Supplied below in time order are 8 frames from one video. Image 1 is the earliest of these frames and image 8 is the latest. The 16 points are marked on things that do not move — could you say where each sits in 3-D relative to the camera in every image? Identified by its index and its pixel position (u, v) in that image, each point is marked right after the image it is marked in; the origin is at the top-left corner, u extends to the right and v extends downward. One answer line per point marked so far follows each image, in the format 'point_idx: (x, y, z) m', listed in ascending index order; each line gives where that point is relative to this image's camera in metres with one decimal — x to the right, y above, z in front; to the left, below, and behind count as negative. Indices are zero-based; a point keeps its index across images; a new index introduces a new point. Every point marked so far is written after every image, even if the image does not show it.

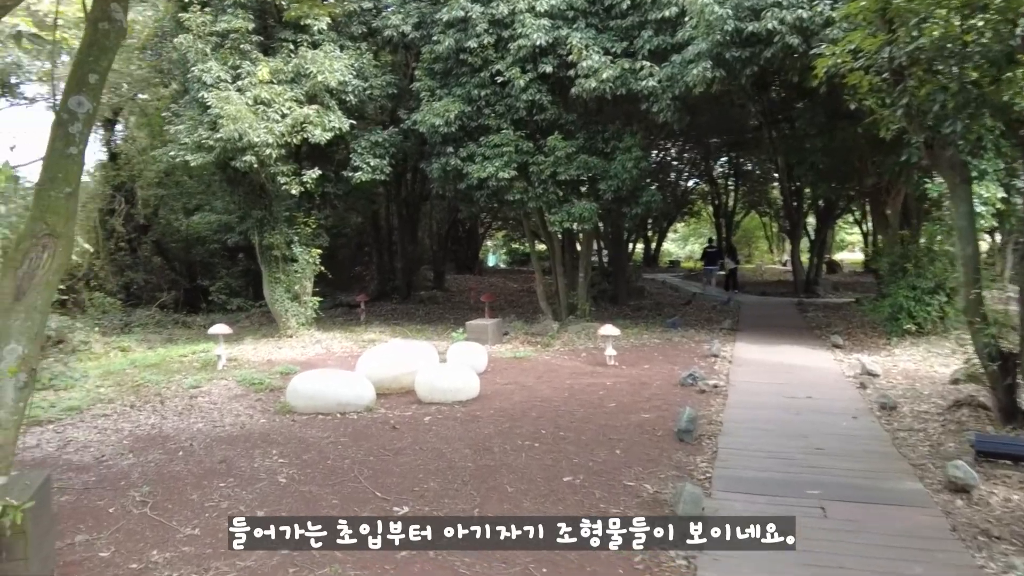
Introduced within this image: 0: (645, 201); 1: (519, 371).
0: (+1.7, +1.1, +10.9) m
1: (+0.1, -0.9, +8.8) m
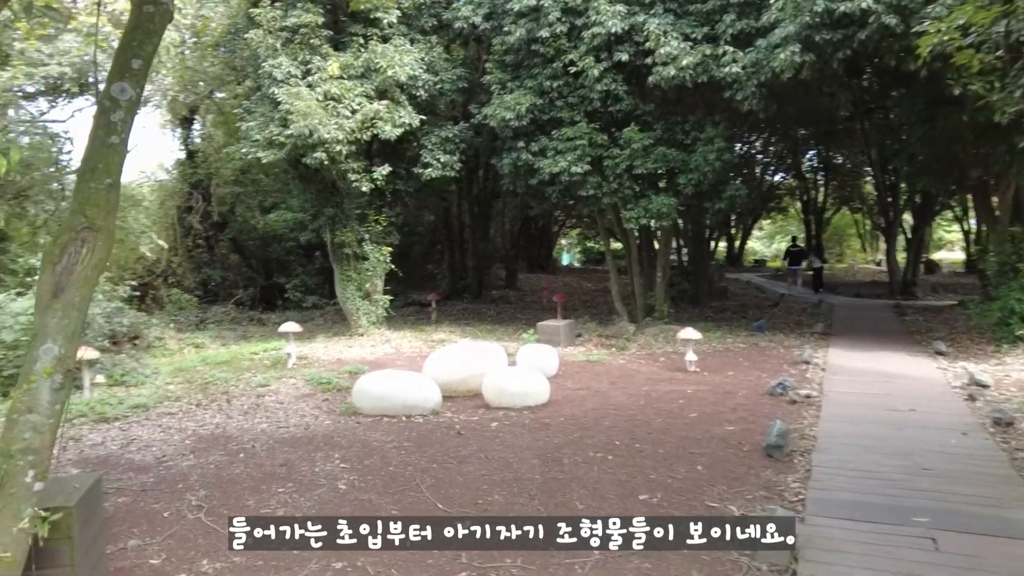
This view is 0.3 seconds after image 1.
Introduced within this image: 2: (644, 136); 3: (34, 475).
0: (+2.5, +1.1, +10.4) m
1: (+0.8, -0.8, +8.4) m
2: (+1.5, +1.8, +10.3) m
3: (-1.4, -0.6, +2.6) m
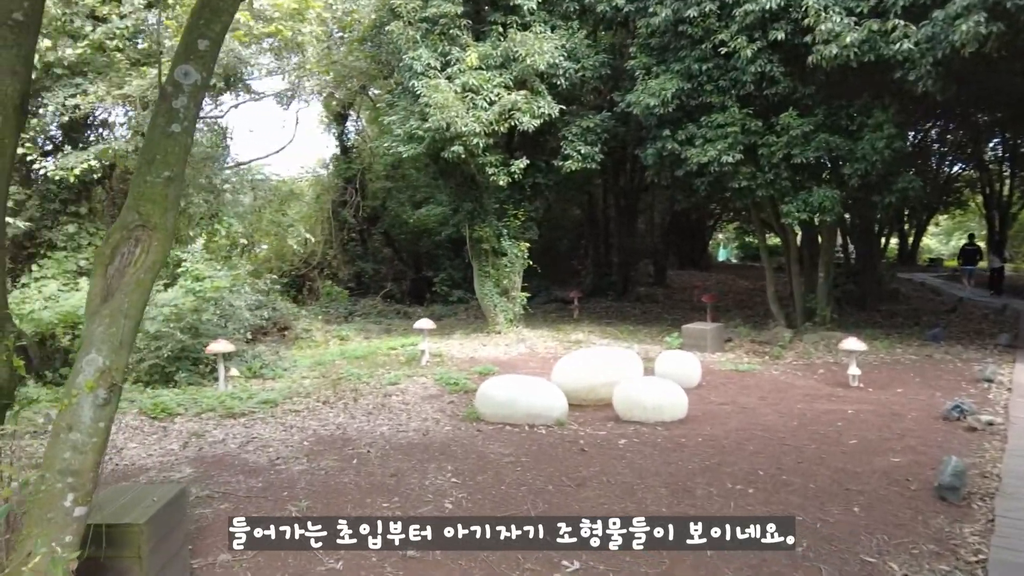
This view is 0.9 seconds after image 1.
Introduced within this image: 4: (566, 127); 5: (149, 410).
0: (+4.1, +1.0, +9.4) m
1: (+2.0, -0.9, +7.7) m
2: (+3.1, +1.8, +9.4) m
3: (-1.2, -0.6, +2.4) m
4: (+0.7, +2.0, +10.9) m
5: (-2.8, -0.9, +6.7) m
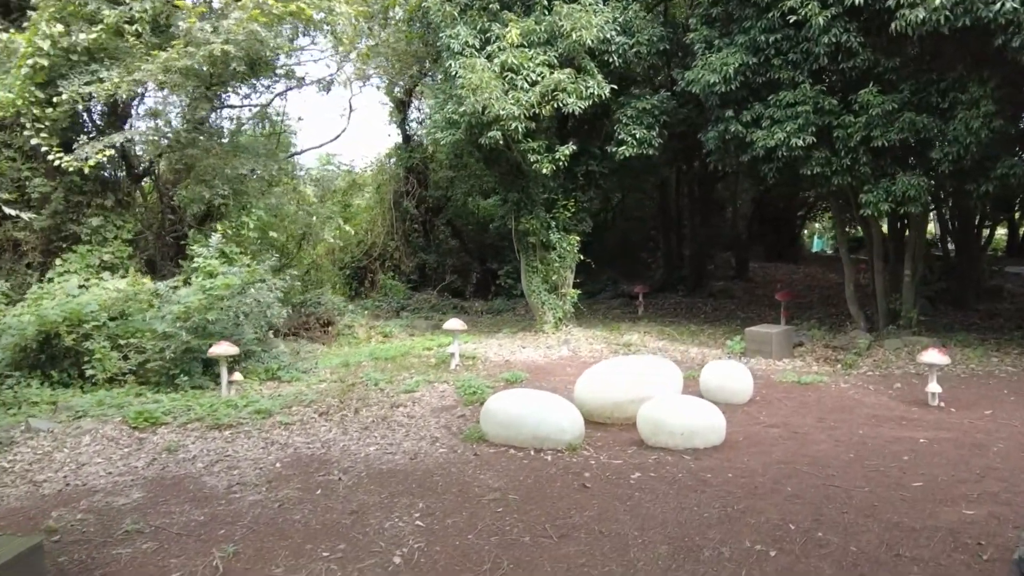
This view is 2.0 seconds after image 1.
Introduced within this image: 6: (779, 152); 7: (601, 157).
0: (+4.5, +1.0, +8.0) m
1: (+2.1, -0.9, +6.7) m
2: (+3.5, +1.8, +8.2) m
3: (-1.6, -0.6, +1.7) m
4: (+1.2, +2.0, +10.0) m
5: (-2.7, -0.9, +6.2) m
6: (+2.6, +1.3, +8.7) m
7: (+1.1, +1.6, +10.6) m
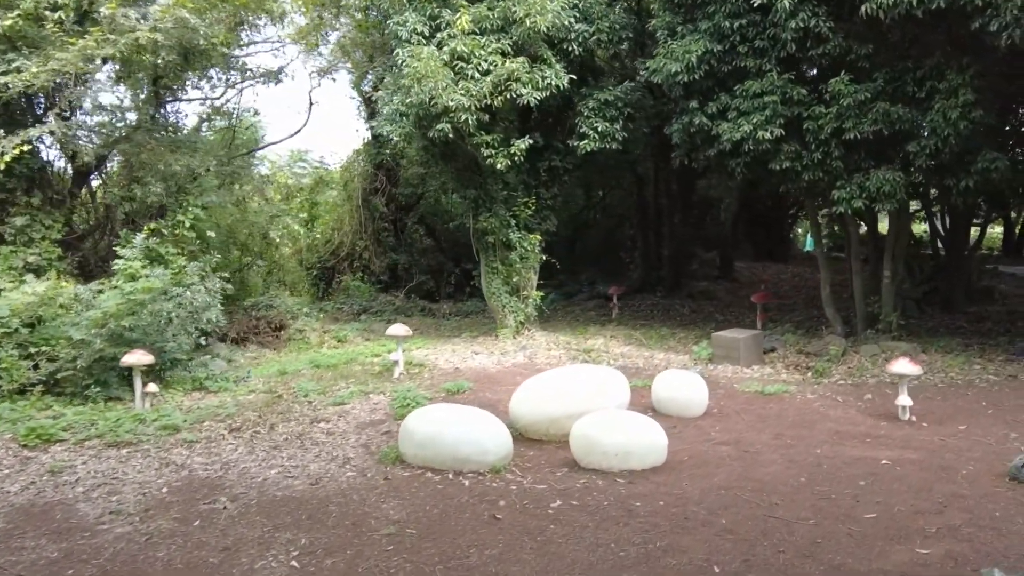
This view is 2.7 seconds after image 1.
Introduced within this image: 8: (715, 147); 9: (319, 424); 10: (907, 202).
0: (+4.0, +1.0, +7.5) m
1: (+1.7, -0.9, +6.1) m
2: (+3.0, +1.7, +7.7) m
3: (-2.0, -0.7, +1.2) m
4: (+0.7, +2.0, +9.5) m
5: (-3.1, -0.9, +5.6) m
6: (+2.2, +1.3, +8.2) m
7: (+0.6, +1.6, +10.1) m
8: (+2.0, +1.4, +8.6) m
9: (-1.3, -0.9, +6.0) m
10: (+3.7, +0.8, +8.4) m
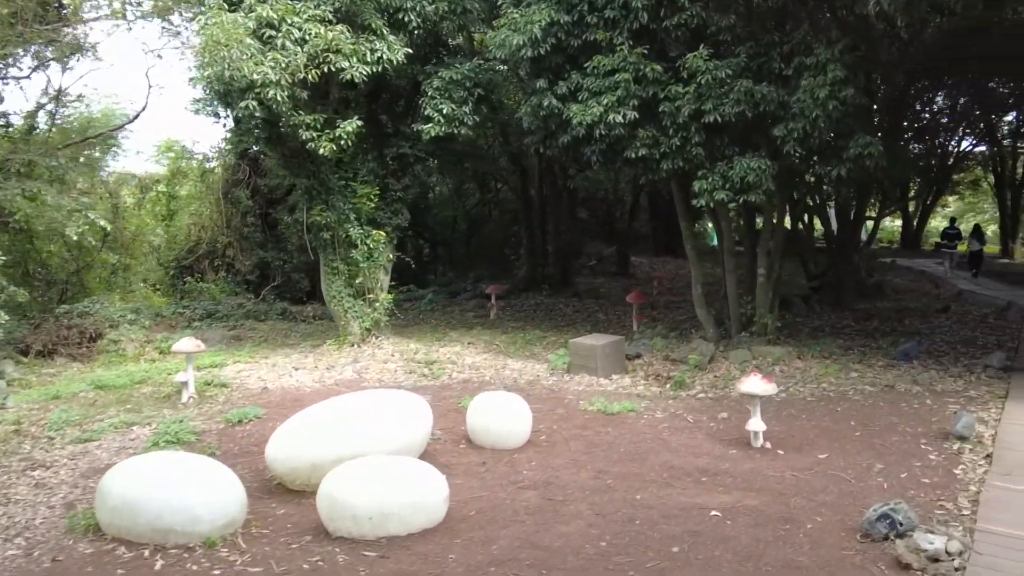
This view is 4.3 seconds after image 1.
0: (+2.6, +1.0, +6.7) m
1: (+0.4, -0.9, +5.2) m
2: (+1.6, +1.7, +6.7) m
3: (-2.9, -0.8, -0.1) m
4: (-0.8, +2.0, +8.3) m
5: (-4.3, -1.0, +4.3) m
6: (+0.7, +1.3, +7.2) m
7: (-1.0, +1.5, +9.0) m
8: (+0.5, +1.3, +7.6) m
9: (-2.6, -1.0, +4.8) m
10: (+2.3, +0.8, +7.5) m
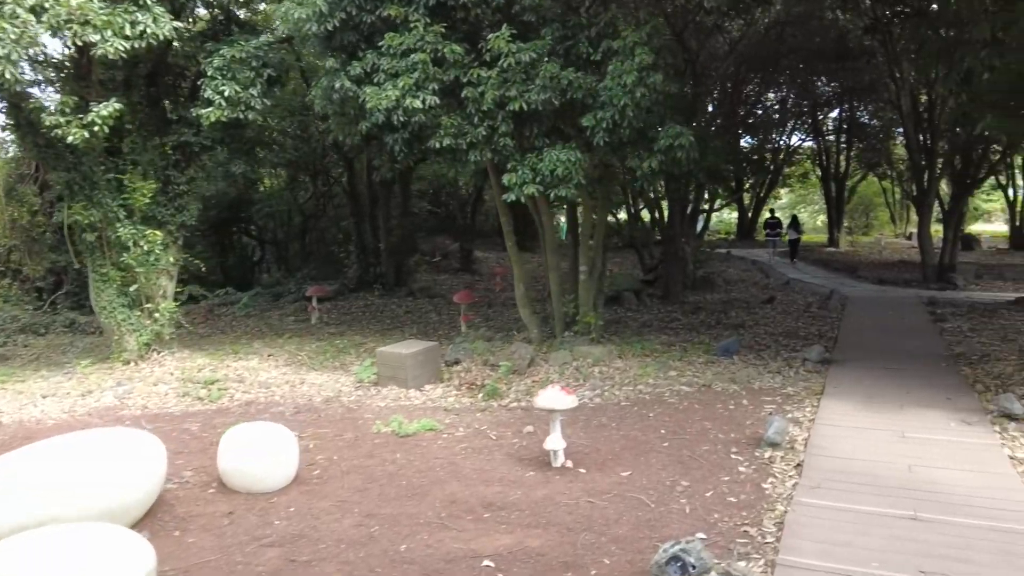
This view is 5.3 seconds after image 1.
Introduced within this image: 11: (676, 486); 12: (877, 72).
0: (+1.1, +1.0, +6.3) m
1: (-0.8, -1.0, +4.4) m
2: (+0.1, +1.7, +6.2) m
3: (-3.2, -0.9, -1.3) m
4: (-2.6, +1.9, +7.4) m
5: (-5.3, -1.2, +2.8) m
6: (-0.9, +1.3, +6.5) m
7: (-2.8, +1.5, +8.0) m
8: (-1.1, +1.3, +6.8) m
9: (-3.7, -1.1, +3.6) m
10: (+0.6, +0.8, +7.1) m
11: (+0.8, -1.0, +4.4) m
12: (+5.3, +3.1, +12.9) m
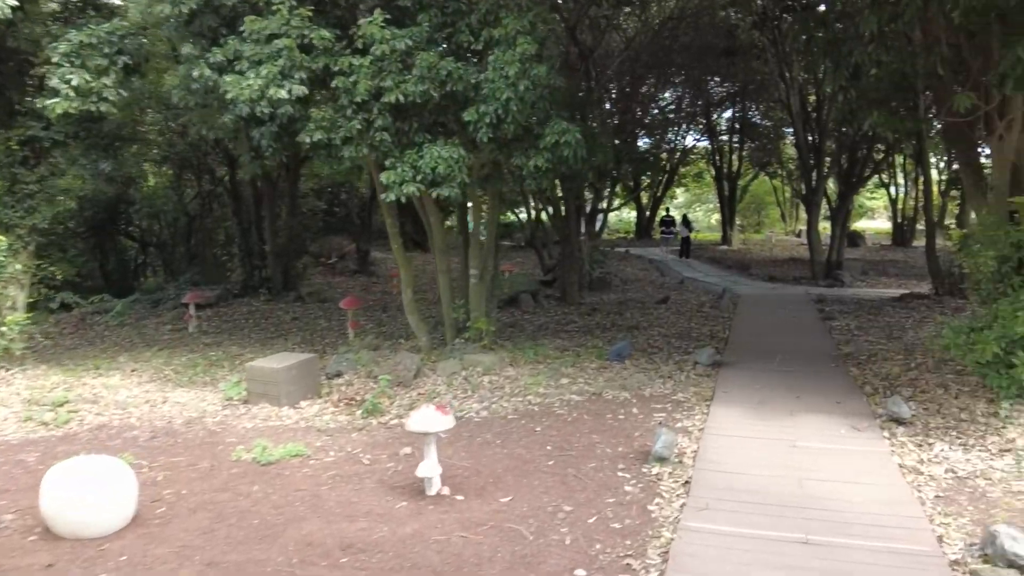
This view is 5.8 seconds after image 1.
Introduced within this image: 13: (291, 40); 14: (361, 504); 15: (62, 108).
0: (+0.3, +1.0, +6.0) m
1: (-1.4, -1.1, +3.9) m
2: (-0.8, +1.7, +5.8) m
3: (-3.2, -1.0, -2.0) m
4: (-3.5, +1.8, +6.7) m
5: (-5.7, -1.3, +1.8) m
6: (-1.7, +1.2, +6.0) m
7: (-3.8, +1.4, +7.3) m
8: (-2.0, +1.2, +6.3) m
9: (-4.1, -1.2, +2.8) m
10: (-0.3, +0.8, +6.7) m
11: (+0.2, -1.0, +4.1) m
12: (+3.7, +3.2, +13.0) m
13: (-1.4, +1.6, +5.7) m
14: (-0.7, -1.0, +4.2) m
15: (-3.3, +1.3, +6.5) m
